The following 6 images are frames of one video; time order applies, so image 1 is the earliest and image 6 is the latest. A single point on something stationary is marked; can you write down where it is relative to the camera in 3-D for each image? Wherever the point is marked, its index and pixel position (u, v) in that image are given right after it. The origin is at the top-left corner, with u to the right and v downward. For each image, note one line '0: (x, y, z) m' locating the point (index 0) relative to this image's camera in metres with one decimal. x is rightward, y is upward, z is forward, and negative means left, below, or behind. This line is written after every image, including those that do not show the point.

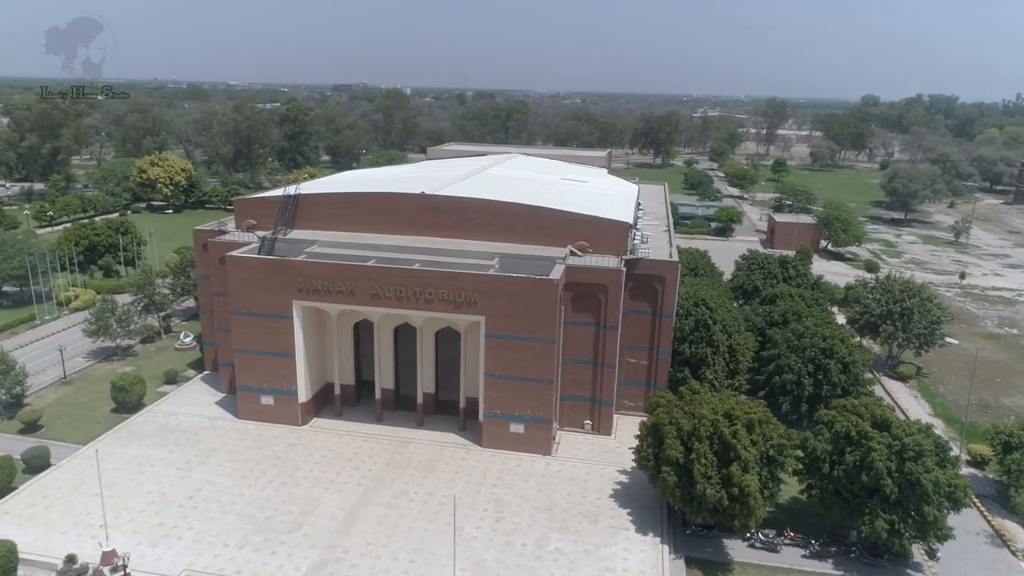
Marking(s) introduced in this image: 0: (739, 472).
0: (+6.8, -5.4, +19.9) m
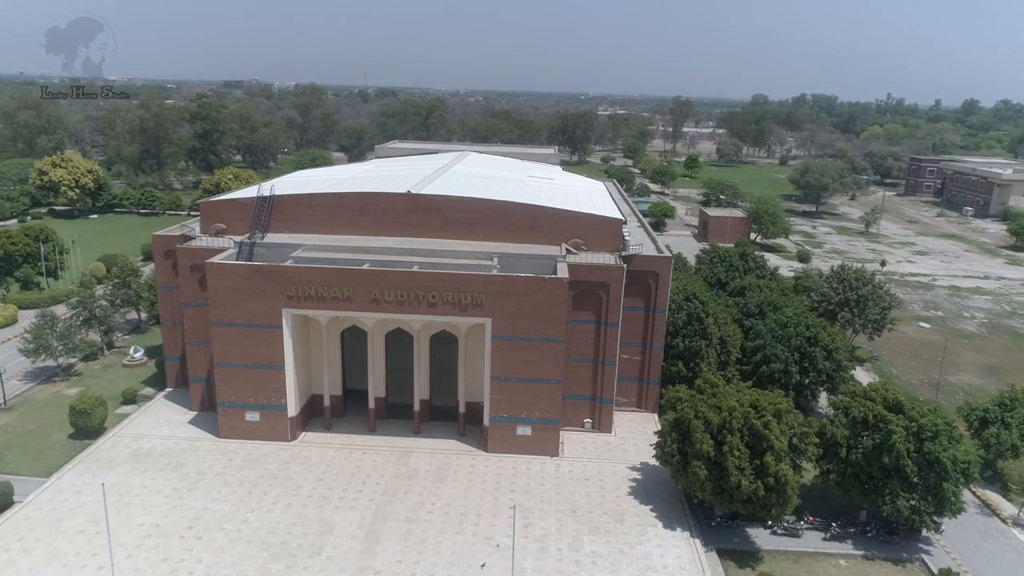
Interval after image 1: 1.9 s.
0: (+7.9, -5.2, +20.3) m
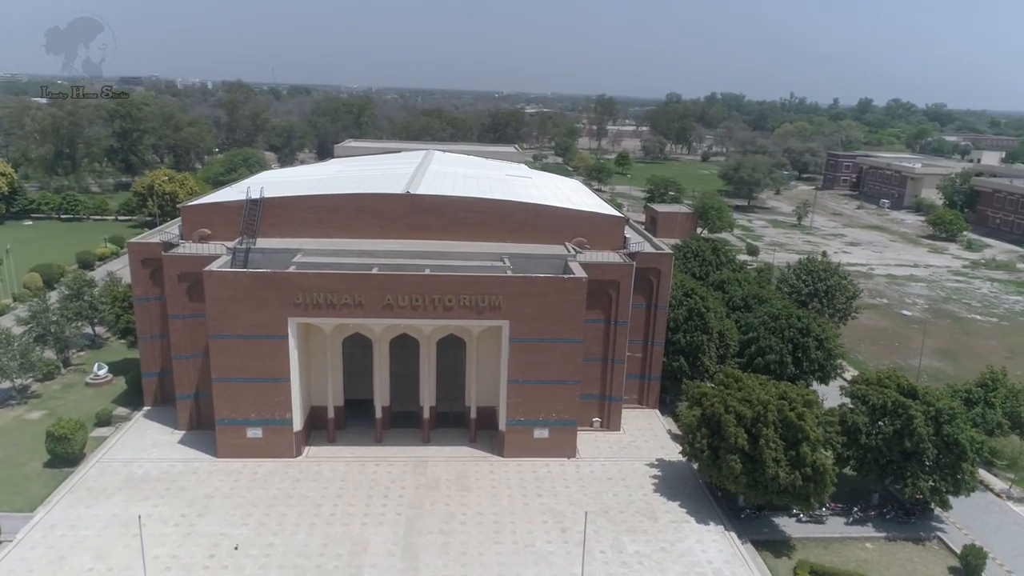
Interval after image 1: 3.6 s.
0: (+9.1, -5.0, +20.8) m
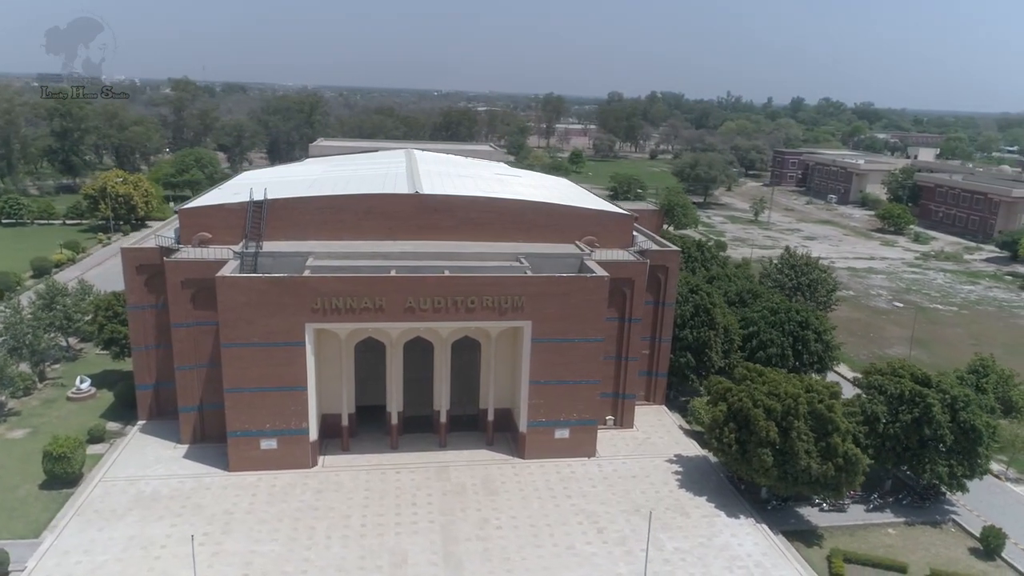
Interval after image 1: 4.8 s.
0: (+10.2, -4.8, +21.2) m
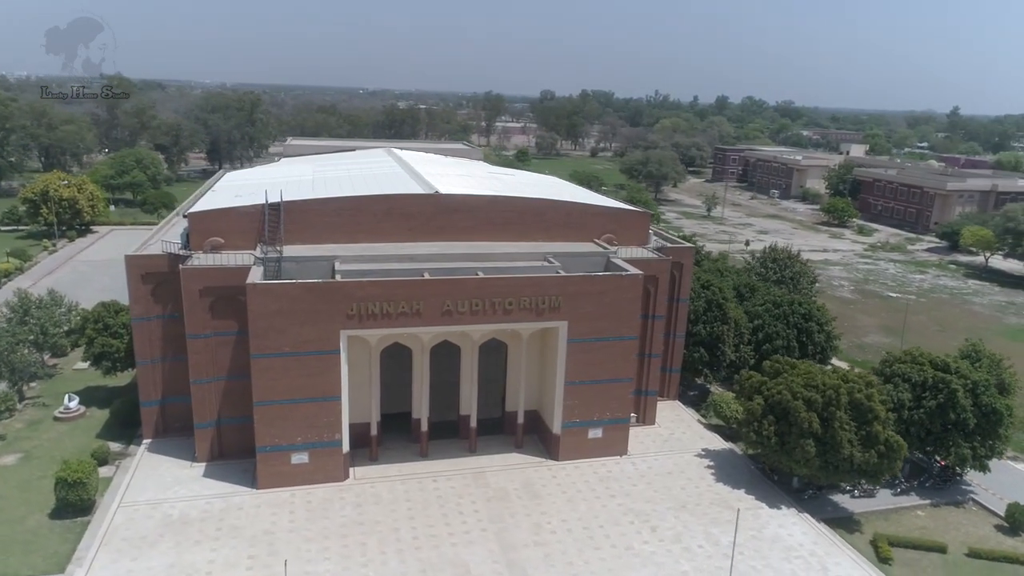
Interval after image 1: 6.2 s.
0: (+11.8, -4.6, +21.9) m
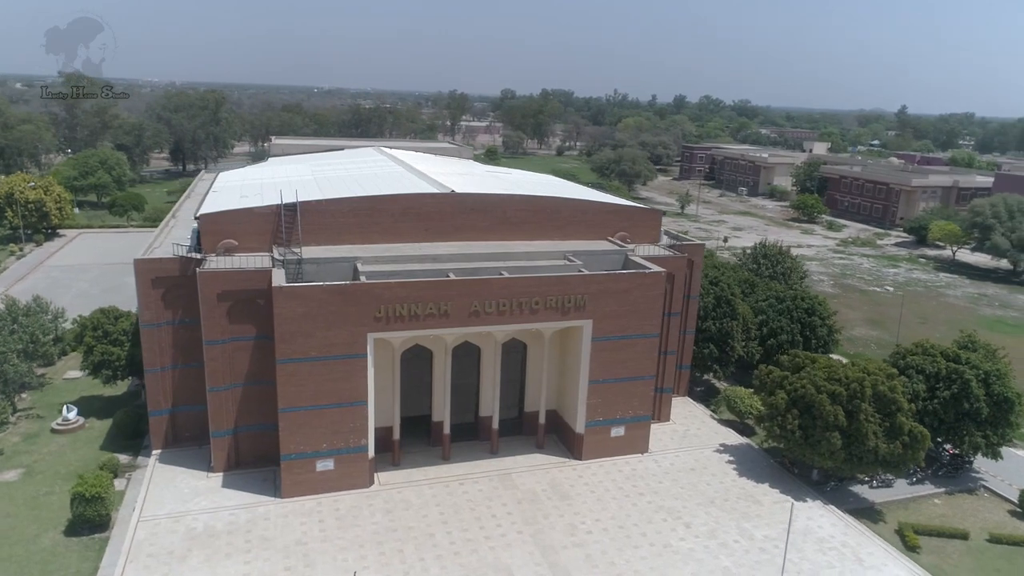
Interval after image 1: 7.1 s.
0: (+12.9, -4.4, +22.4) m
